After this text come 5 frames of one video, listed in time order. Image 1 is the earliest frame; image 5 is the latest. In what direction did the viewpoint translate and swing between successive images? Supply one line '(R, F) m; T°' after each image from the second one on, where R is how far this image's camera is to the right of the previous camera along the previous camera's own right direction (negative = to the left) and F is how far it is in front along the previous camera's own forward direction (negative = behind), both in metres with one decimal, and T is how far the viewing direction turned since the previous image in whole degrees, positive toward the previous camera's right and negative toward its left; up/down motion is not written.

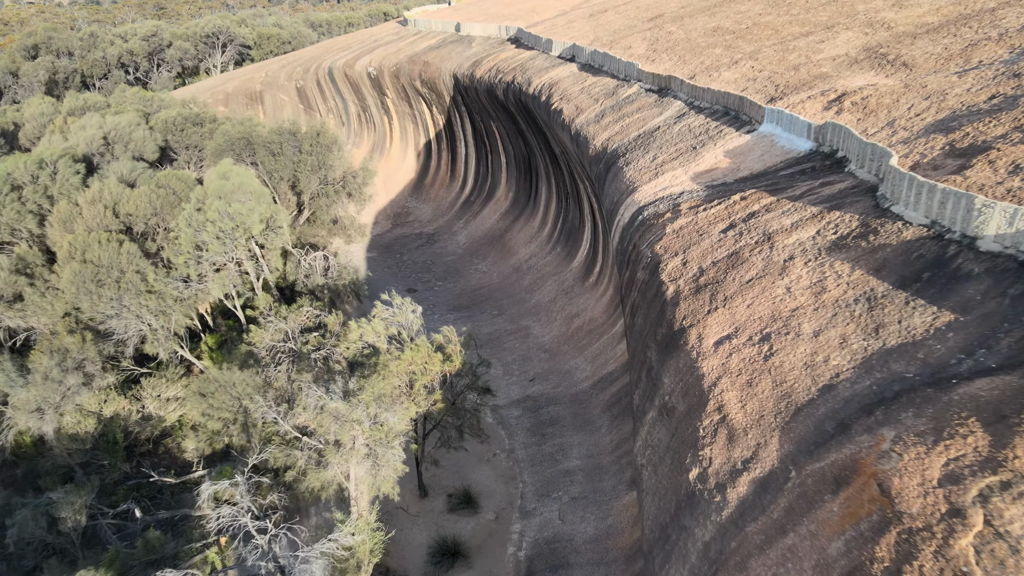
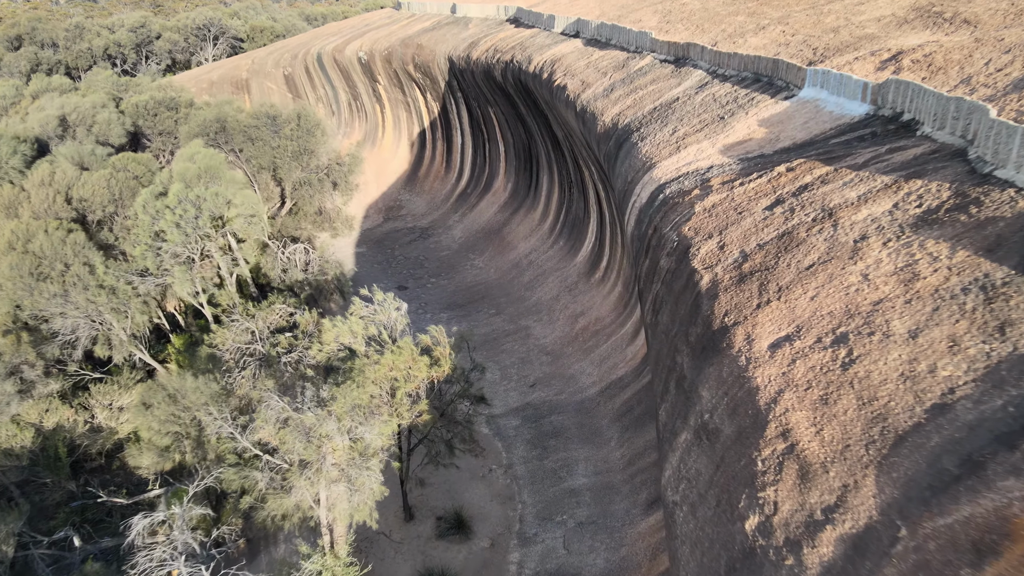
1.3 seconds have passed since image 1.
(0.0, +1.8) m; 0°
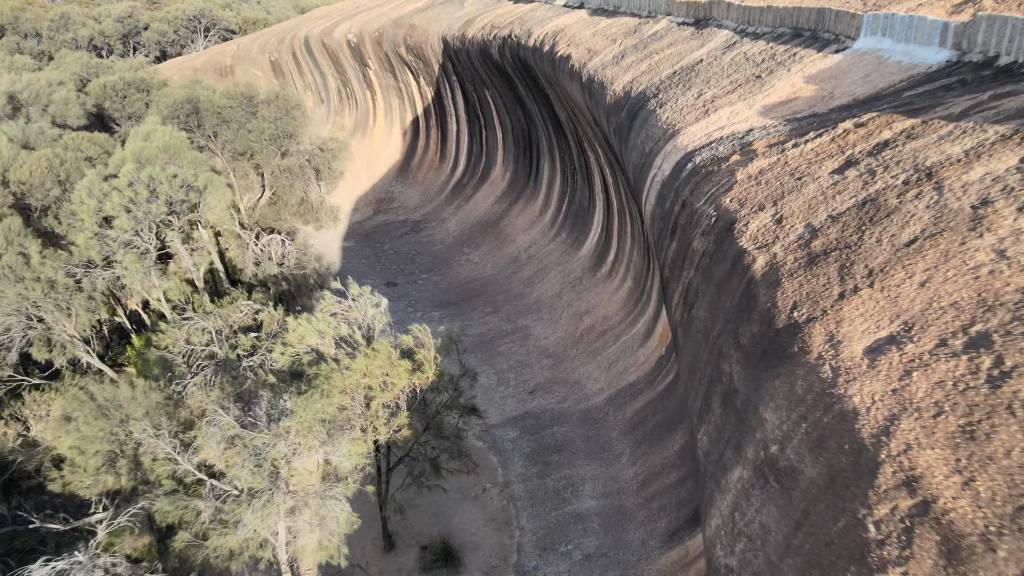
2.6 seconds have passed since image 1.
(0.0, +1.7) m; 0°
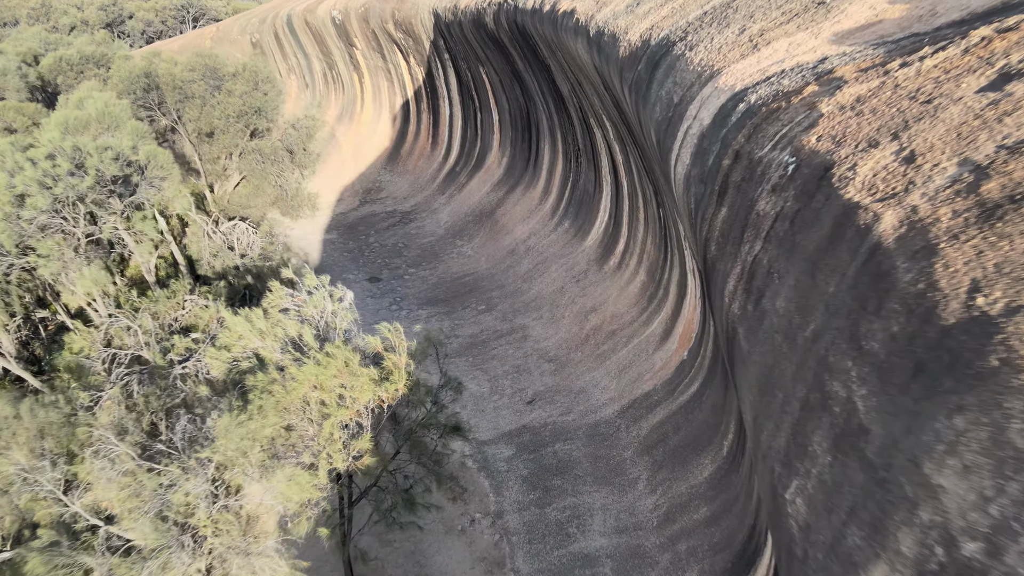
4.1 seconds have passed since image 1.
(+0.1, +2.0) m; 0°
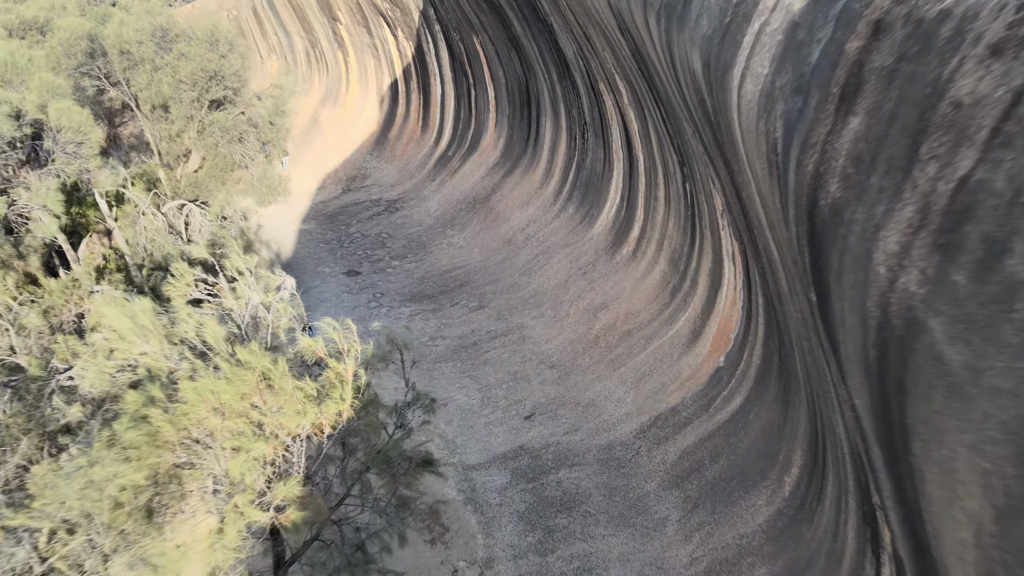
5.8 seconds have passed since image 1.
(+0.1, +2.2) m; 0°
